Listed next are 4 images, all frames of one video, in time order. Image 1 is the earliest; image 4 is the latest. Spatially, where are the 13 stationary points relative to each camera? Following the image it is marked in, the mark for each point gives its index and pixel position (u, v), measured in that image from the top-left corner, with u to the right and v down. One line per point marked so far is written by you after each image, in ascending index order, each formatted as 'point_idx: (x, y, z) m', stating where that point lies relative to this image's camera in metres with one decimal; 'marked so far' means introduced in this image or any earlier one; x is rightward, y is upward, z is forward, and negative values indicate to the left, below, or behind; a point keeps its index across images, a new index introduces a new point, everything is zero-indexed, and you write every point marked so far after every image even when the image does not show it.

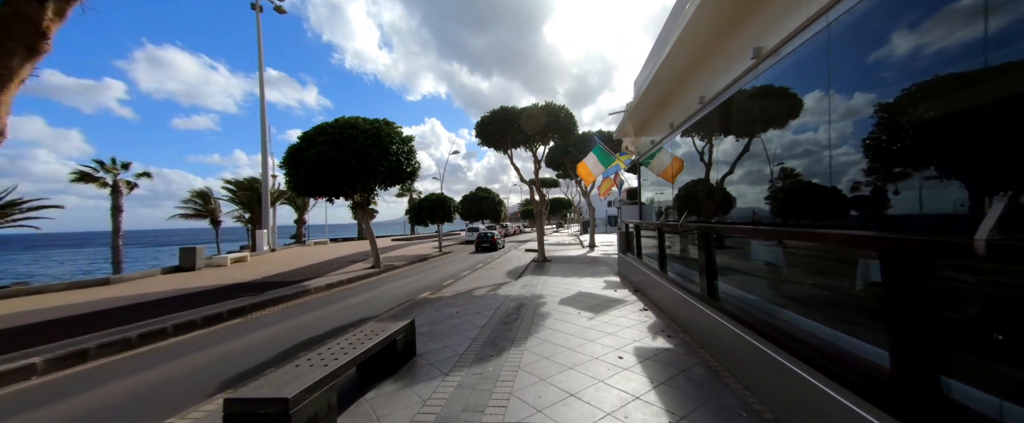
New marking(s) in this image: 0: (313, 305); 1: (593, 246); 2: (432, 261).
0: (-5.2, -2.4, +7.9) m
1: (+4.2, -1.8, +15.7) m
2: (-3.6, -2.2, +13.1) m
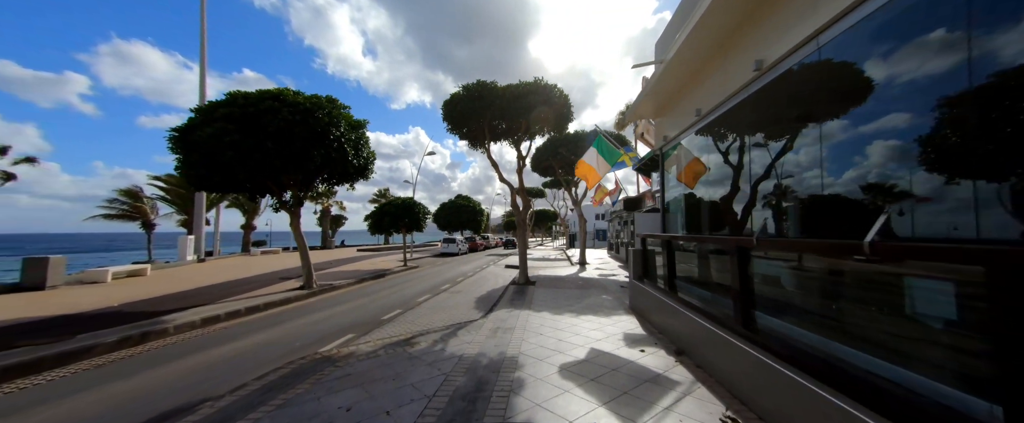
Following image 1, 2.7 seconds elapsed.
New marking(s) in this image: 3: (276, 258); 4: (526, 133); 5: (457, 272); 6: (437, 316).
0: (-5.8, -2.4, +5.7) m
1: (+3.2, -2.3, +14.0) m
2: (-4.4, -2.4, +11.0) m
3: (-14.4, -2.8, +18.8) m
4: (+0.4, +2.4, +9.4) m
5: (-2.3, -2.6, +13.3) m
6: (-1.2, -1.7, +4.9) m
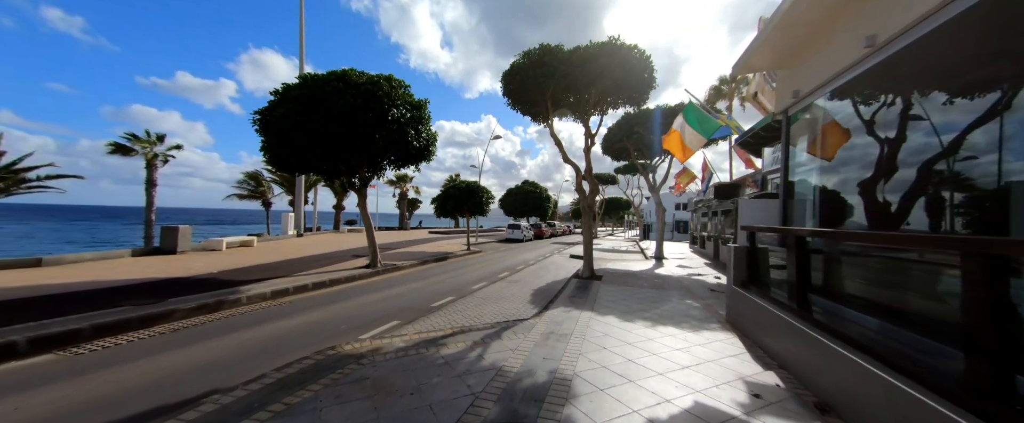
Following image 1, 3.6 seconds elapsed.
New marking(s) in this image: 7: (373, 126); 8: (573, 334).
0: (-4.6, -2.0, +6.4) m
1: (+5.9, -1.8, +12.5) m
2: (-2.2, -1.8, +11.2) m
3: (-10.2, -1.6, +21.0) m
4: (+2.3, +2.8, +8.4) m
5: (+0.4, -2.0, +13.0) m
6: (-0.4, -1.4, +4.5) m
7: (-3.1, +2.0, +7.7) m
8: (+0.7, -1.3, +3.3) m
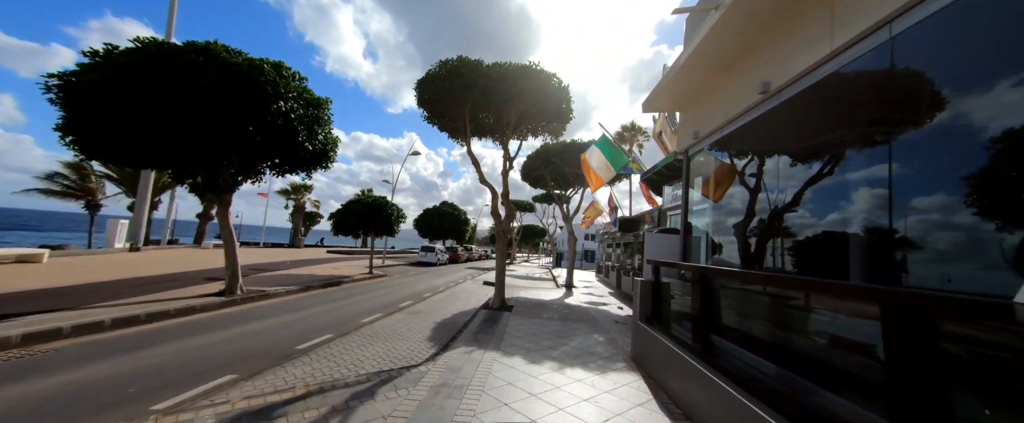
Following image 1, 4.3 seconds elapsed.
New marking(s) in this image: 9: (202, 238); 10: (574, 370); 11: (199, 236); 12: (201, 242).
0: (-6.3, -2.0, +4.3) m
1: (+2.3, -3.1, +12.9) m
2: (-5.2, -2.4, +9.6) m
3: (-15.4, -2.3, +17.0) m
4: (+0.1, +2.1, +8.5) m
5: (-3.2, -2.9, +11.9) m
6: (-1.7, -1.6, +3.7) m
7: (-5.0, +1.7, +6.3) m
8: (-0.4, -1.6, +2.8) m
9: (-19.4, -1.7, +19.4) m
10: (+0.7, -1.9, +3.7) m
11: (-19.9, -1.5, +19.6) m
12: (-19.4, -1.9, +19.1) m
